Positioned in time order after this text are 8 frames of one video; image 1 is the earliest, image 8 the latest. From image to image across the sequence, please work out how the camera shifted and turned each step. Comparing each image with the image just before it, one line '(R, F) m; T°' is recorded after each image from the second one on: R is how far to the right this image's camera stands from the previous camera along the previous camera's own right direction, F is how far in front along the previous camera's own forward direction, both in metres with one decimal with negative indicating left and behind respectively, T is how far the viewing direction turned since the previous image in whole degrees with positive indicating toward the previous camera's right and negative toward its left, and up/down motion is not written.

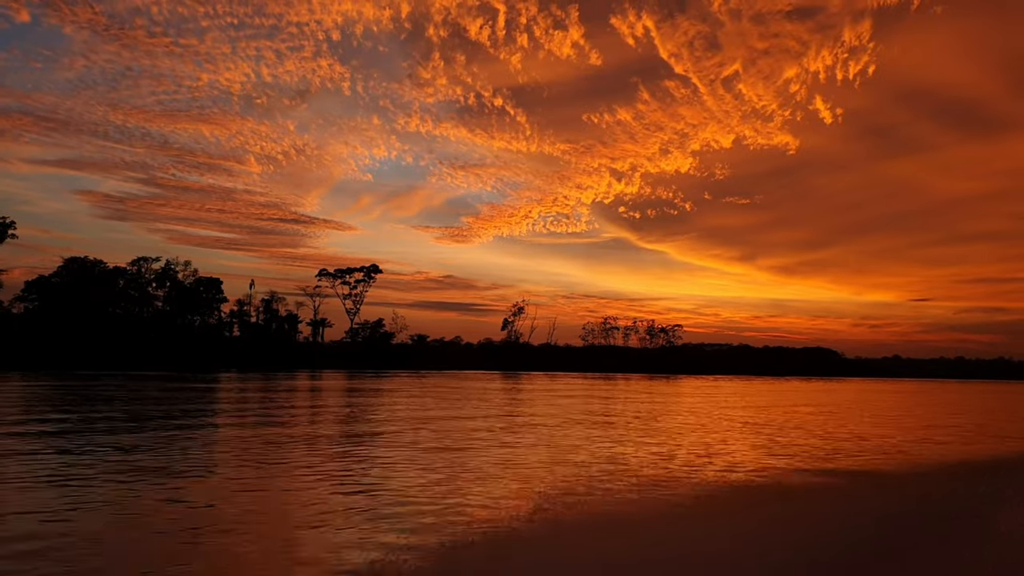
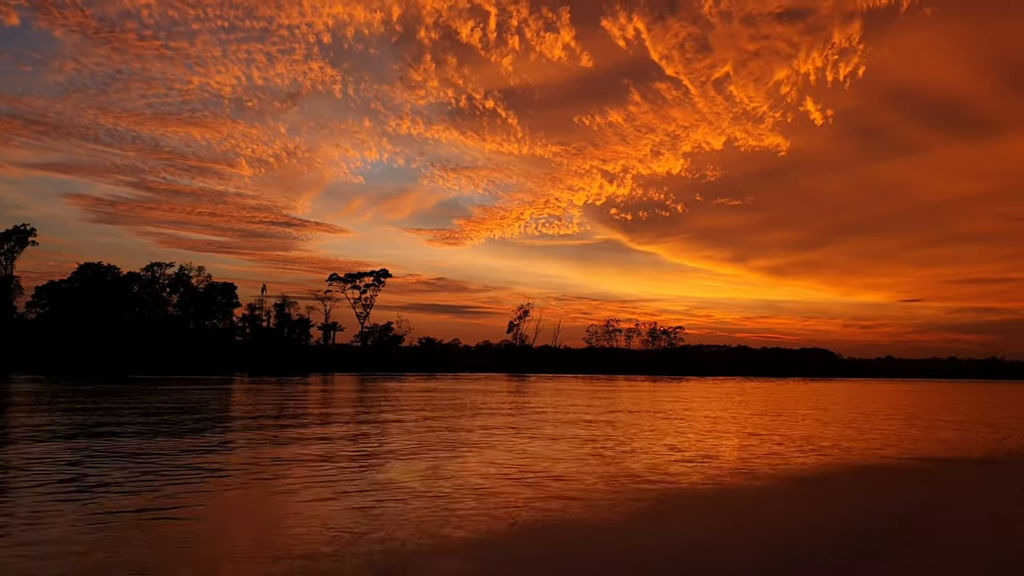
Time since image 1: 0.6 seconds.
(-4.6, +2.4) m; +1°
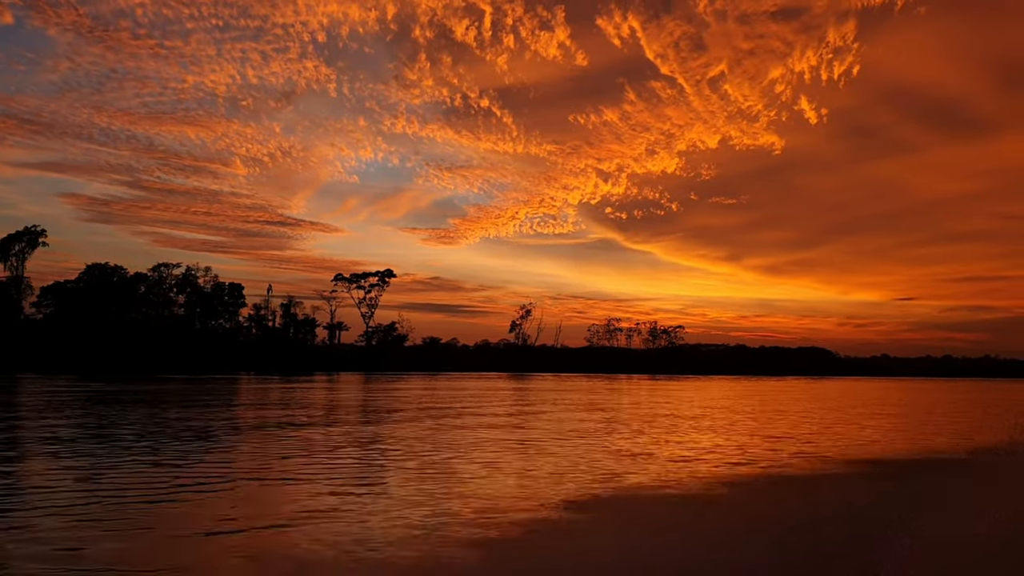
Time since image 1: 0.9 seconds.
(-2.1, +0.7) m; 0°
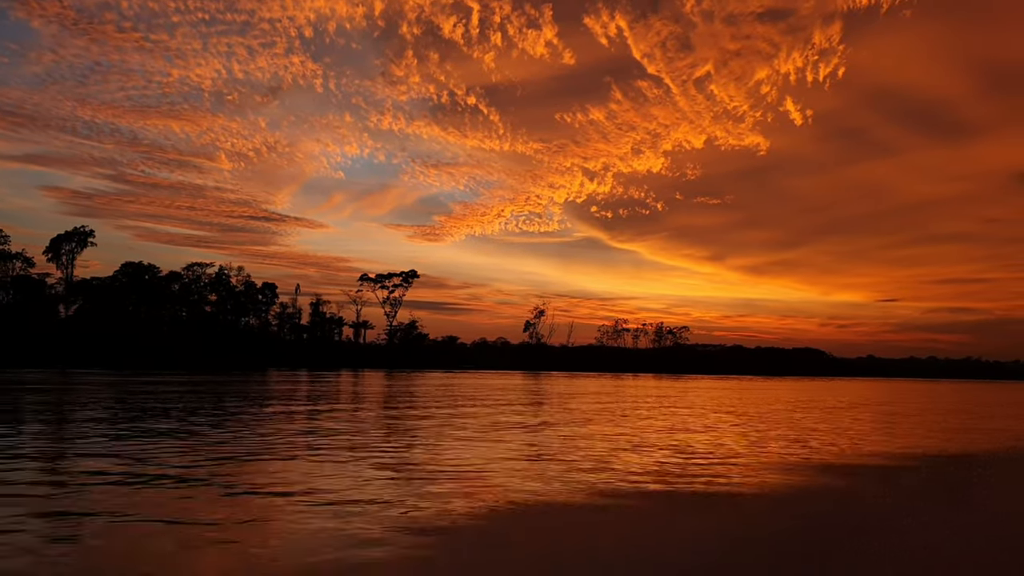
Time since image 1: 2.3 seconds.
(+1.0, -4.1) m; +1°
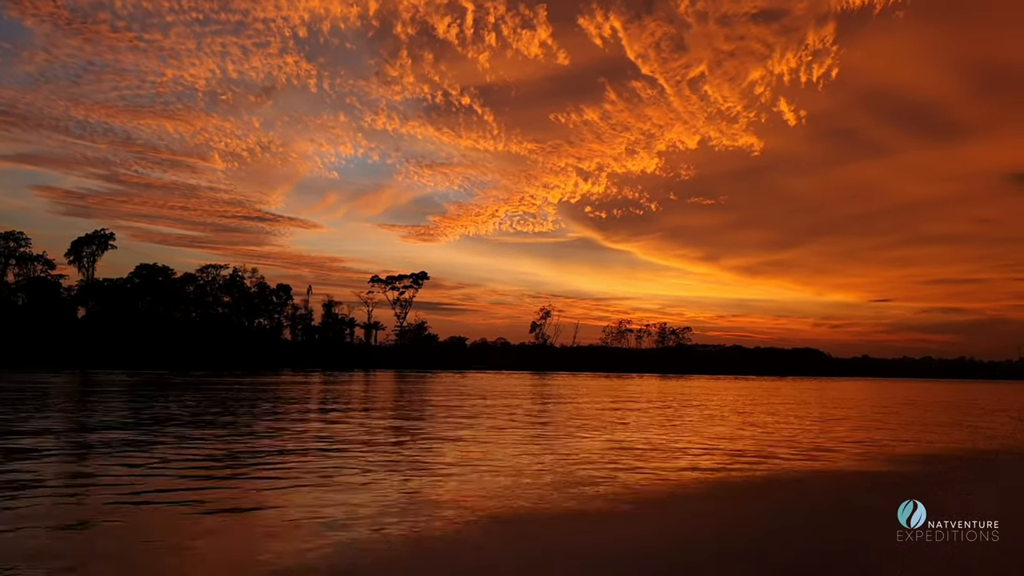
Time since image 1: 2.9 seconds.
(-1.0, 0.0) m; +1°
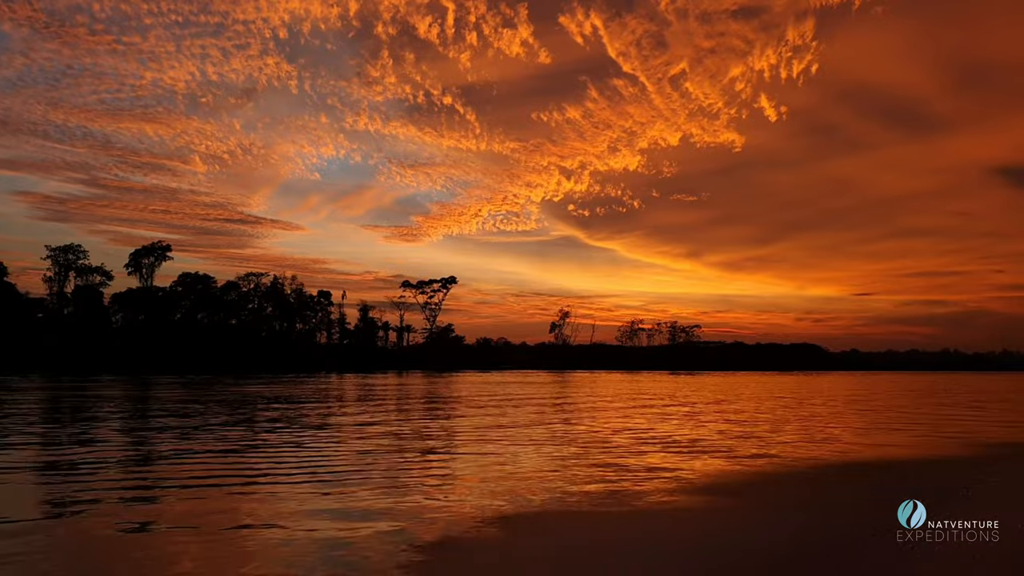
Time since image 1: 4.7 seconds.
(+3.0, -5.6) m; +1°
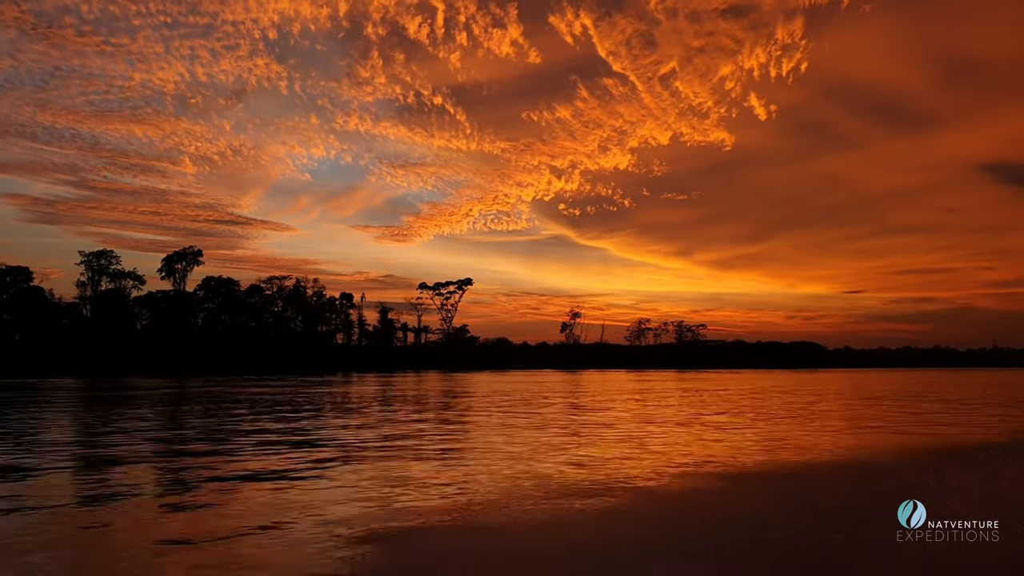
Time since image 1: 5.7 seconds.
(-1.0, -0.6) m; +1°
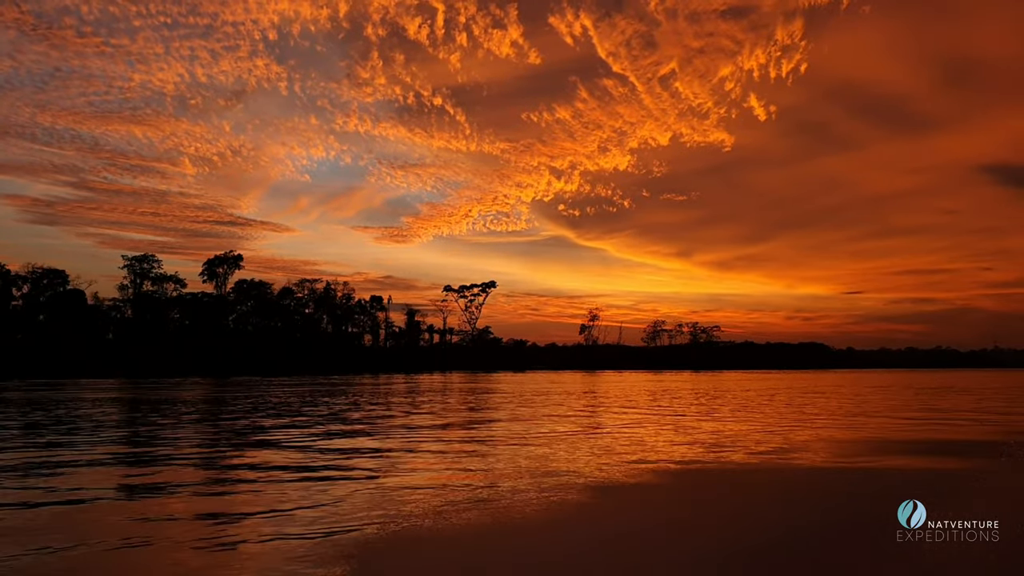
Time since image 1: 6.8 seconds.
(-0.1, 0.0) m; 0°
